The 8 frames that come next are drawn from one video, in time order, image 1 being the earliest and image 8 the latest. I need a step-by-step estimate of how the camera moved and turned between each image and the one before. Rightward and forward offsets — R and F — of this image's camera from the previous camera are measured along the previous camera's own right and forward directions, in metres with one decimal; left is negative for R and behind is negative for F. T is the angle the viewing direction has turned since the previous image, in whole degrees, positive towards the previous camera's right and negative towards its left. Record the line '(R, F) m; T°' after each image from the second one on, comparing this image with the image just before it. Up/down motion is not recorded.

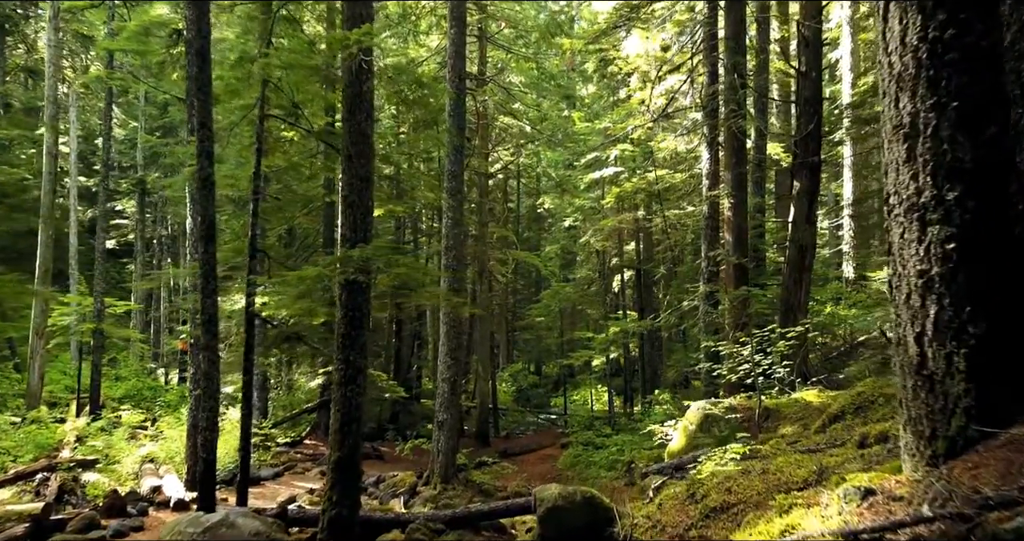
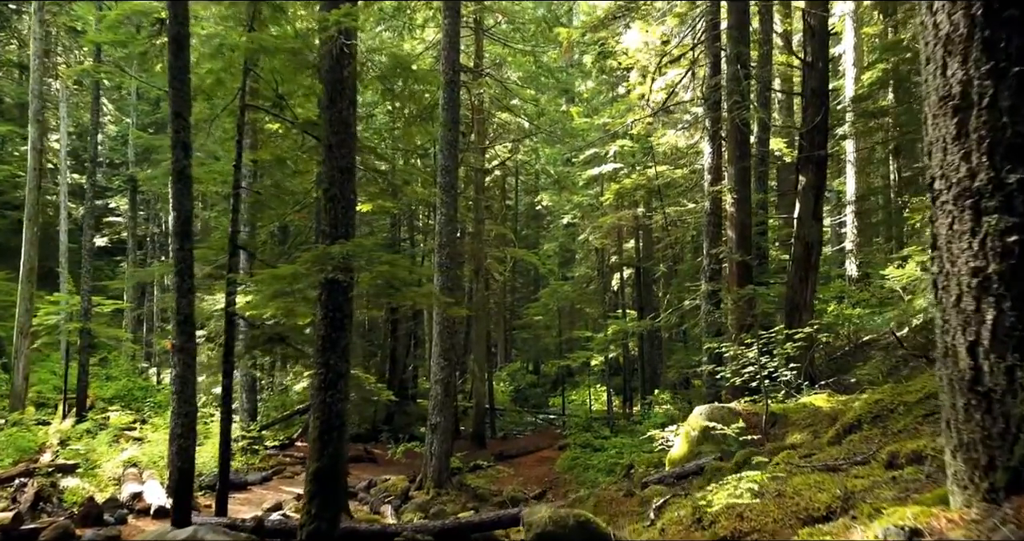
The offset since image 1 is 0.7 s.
(+0.1, +0.4) m; 0°
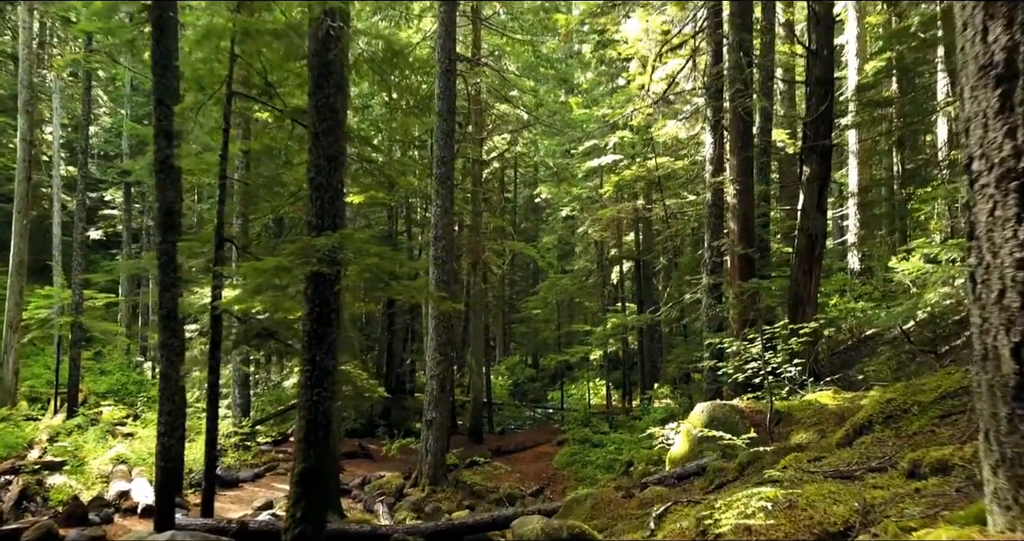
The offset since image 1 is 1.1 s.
(0.0, +0.3) m; 0°
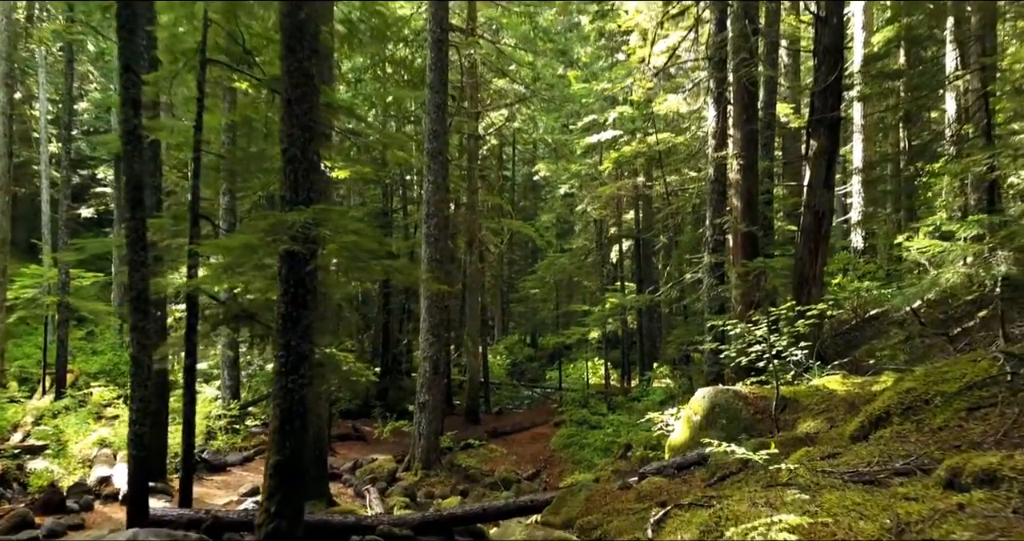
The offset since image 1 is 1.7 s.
(+0.1, +0.4) m; 0°
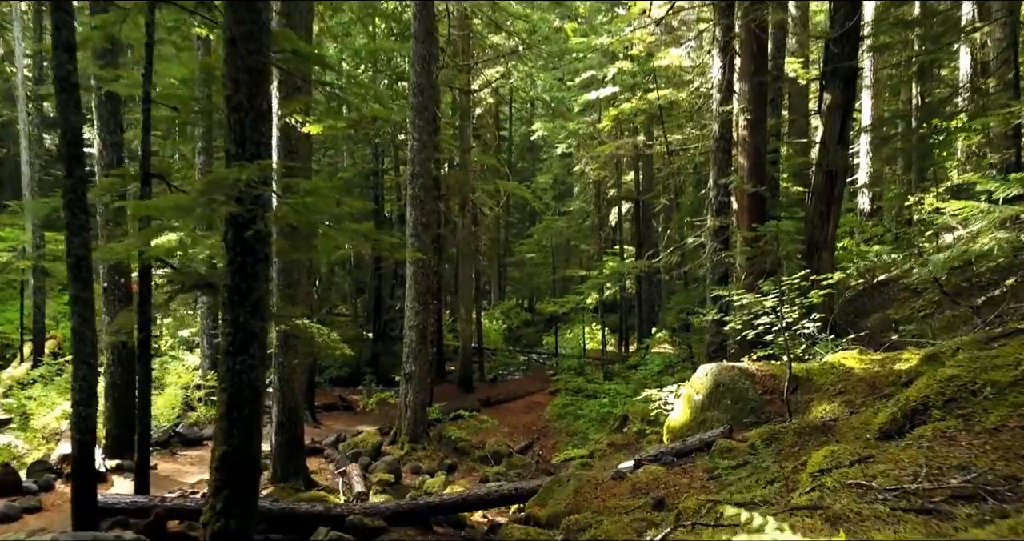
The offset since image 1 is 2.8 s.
(+0.1, +0.7) m; 0°
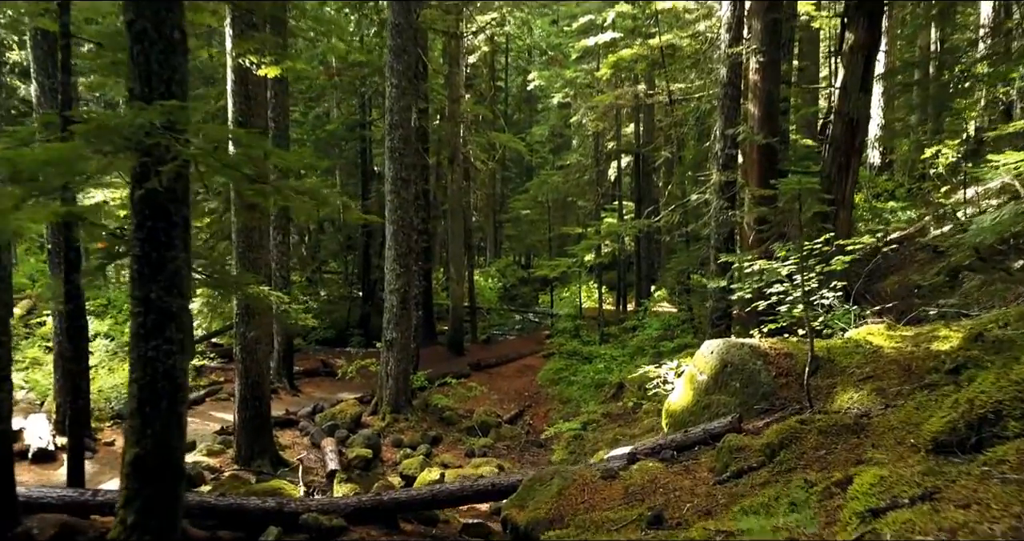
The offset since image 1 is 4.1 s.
(+0.2, +0.9) m; 0°
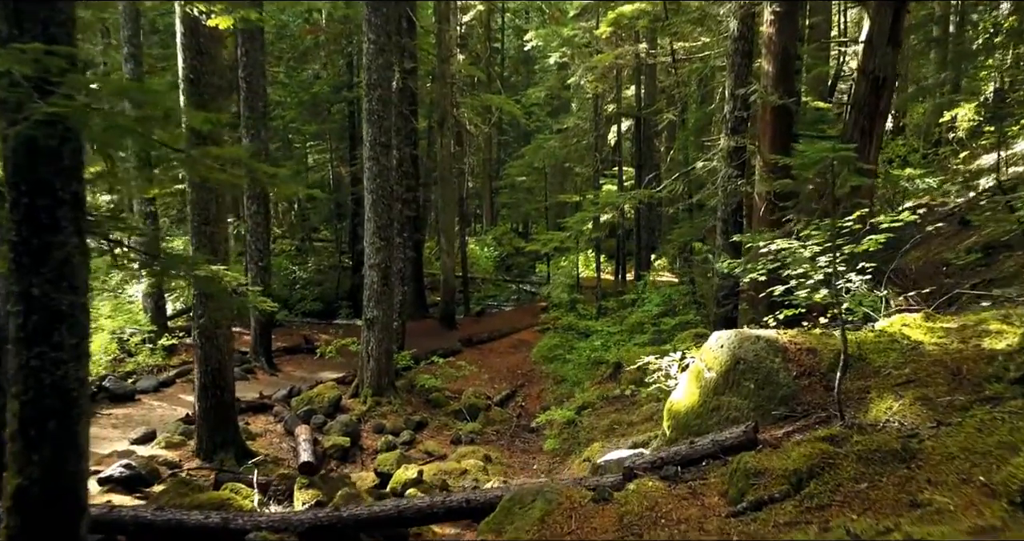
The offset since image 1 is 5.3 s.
(+0.1, +0.8) m; 0°
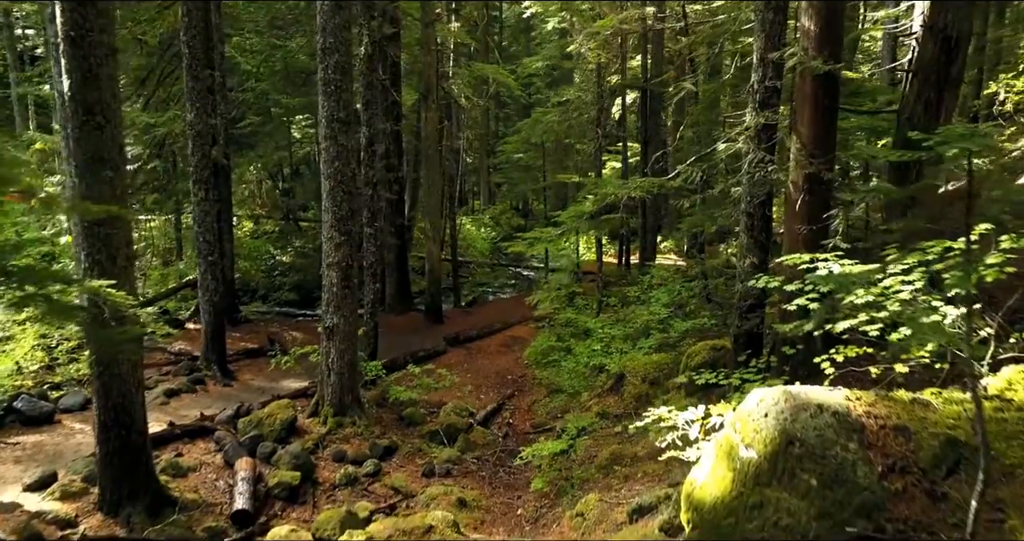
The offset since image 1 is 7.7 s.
(+0.2, +1.6) m; 0°
